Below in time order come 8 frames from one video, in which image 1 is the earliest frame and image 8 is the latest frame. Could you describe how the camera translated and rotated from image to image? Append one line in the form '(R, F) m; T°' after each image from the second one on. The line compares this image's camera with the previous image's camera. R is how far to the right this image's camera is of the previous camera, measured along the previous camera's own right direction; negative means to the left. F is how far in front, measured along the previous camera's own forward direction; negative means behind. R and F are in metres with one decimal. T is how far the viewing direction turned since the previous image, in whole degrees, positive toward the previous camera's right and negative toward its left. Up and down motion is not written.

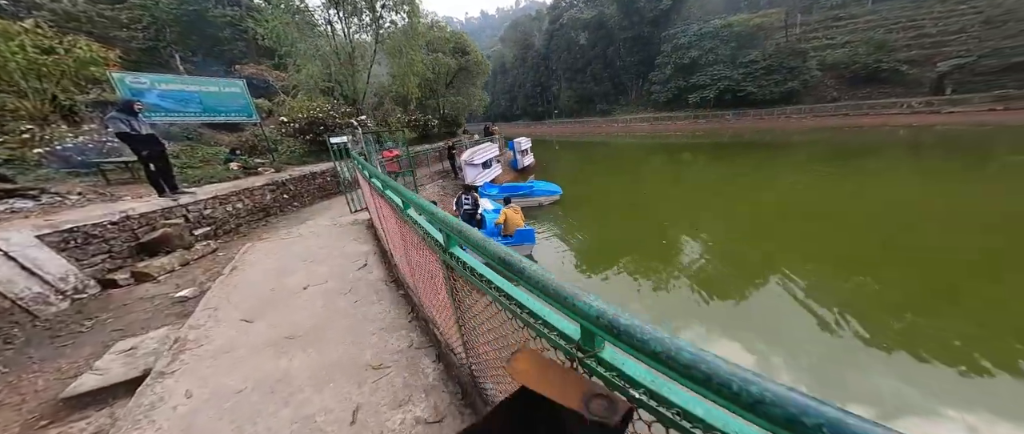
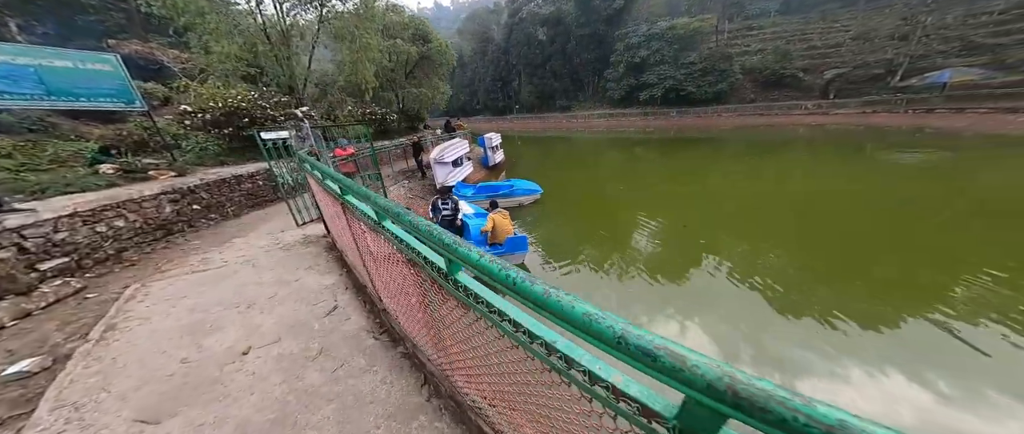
(-0.8, +0.9) m; +9°
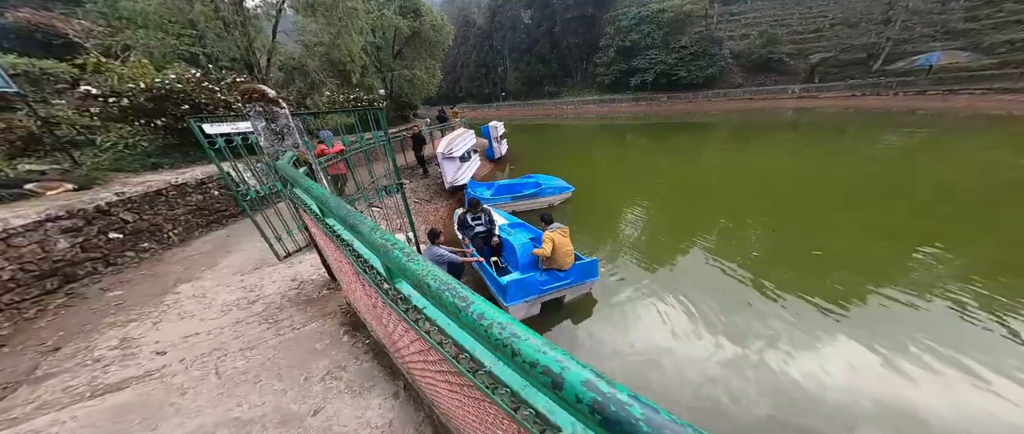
(-1.4, +1.6) m; +5°
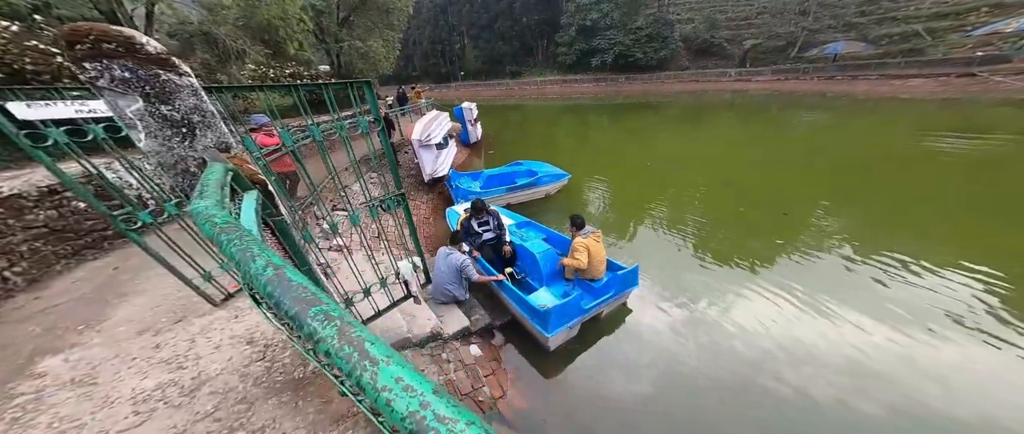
(-0.9, +0.9) m; +8°
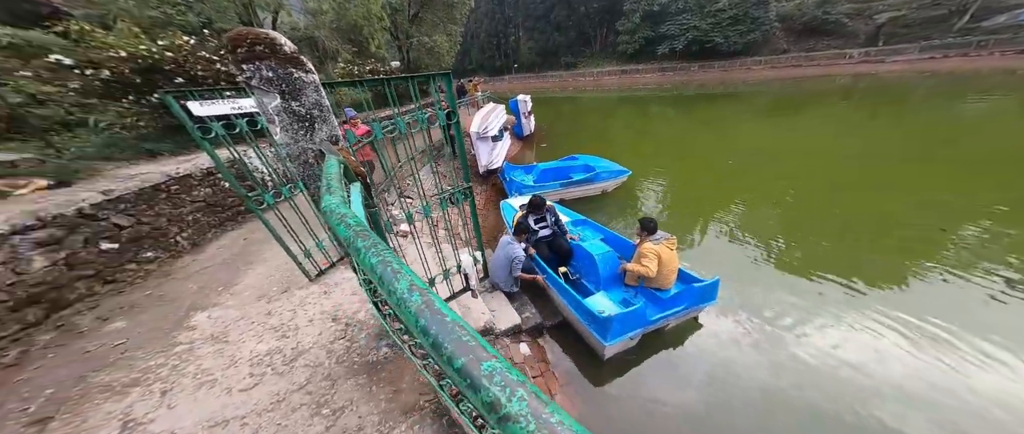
(-0.2, +0.1) m; -9°
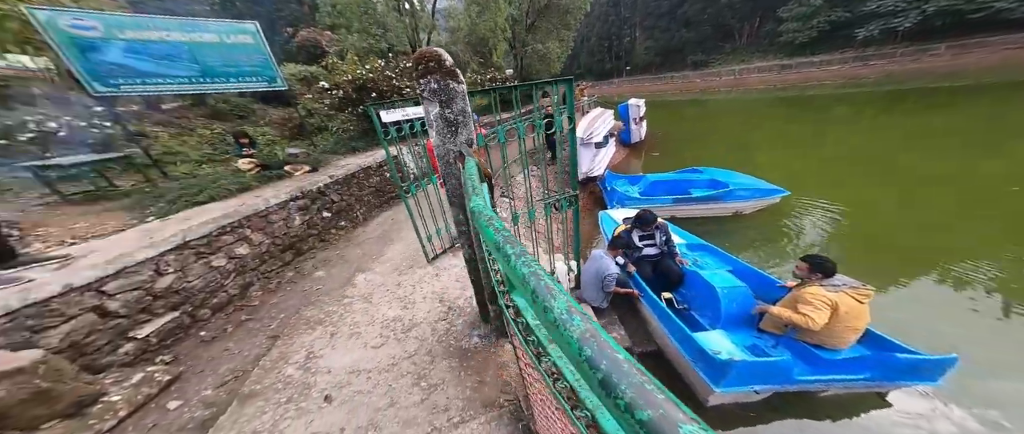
(0.0, 0.0) m; -18°
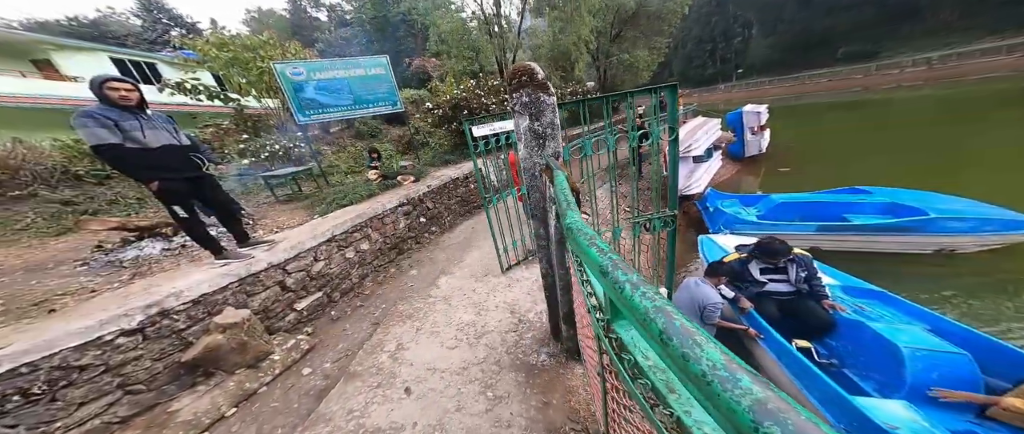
(0.0, 0.0) m; -15°
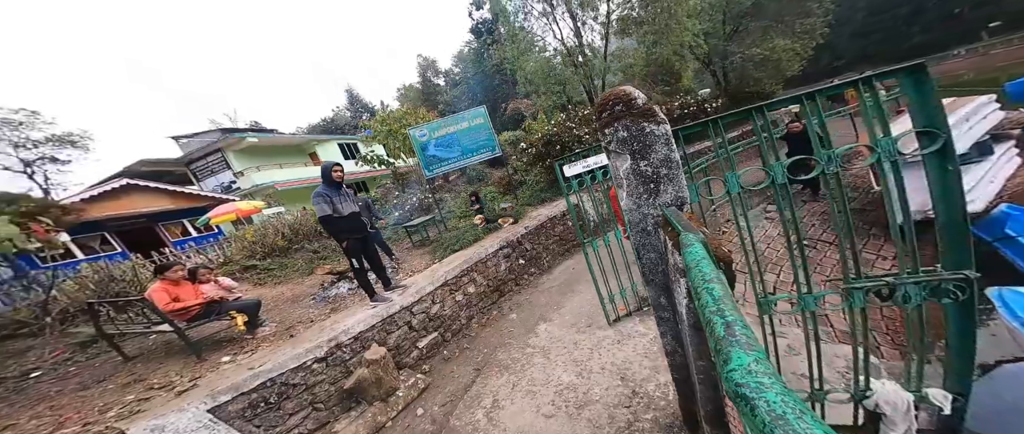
(+0.1, +0.3) m; -21°
